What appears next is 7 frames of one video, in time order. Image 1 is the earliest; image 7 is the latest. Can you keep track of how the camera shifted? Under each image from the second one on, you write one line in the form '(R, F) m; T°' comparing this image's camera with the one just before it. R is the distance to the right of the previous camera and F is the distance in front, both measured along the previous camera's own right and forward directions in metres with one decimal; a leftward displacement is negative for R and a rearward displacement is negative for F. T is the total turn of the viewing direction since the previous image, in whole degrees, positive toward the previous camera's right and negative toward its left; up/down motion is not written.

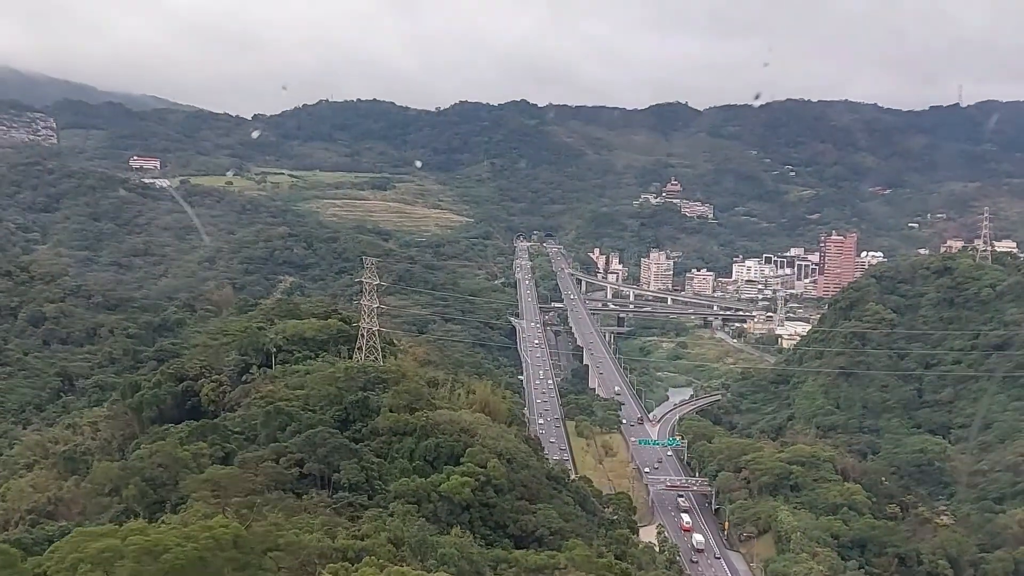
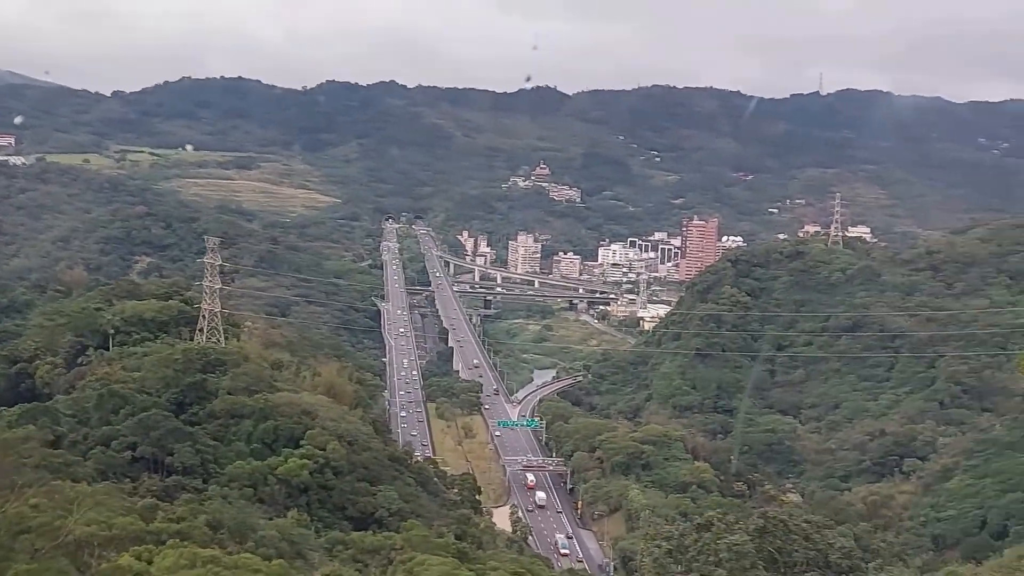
(+1.2, +0.1) m; +7°
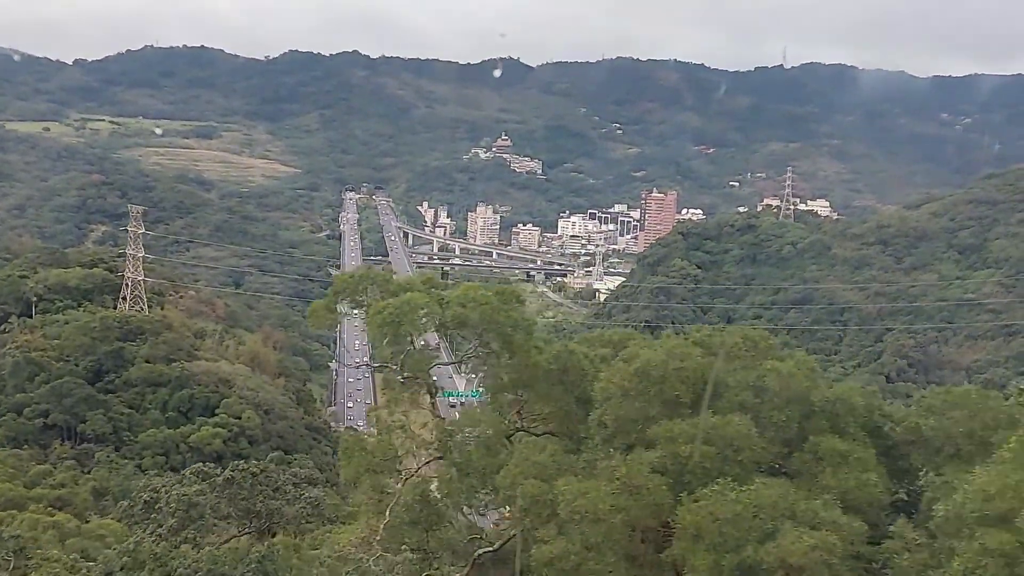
(+2.0, -0.1) m; 0°
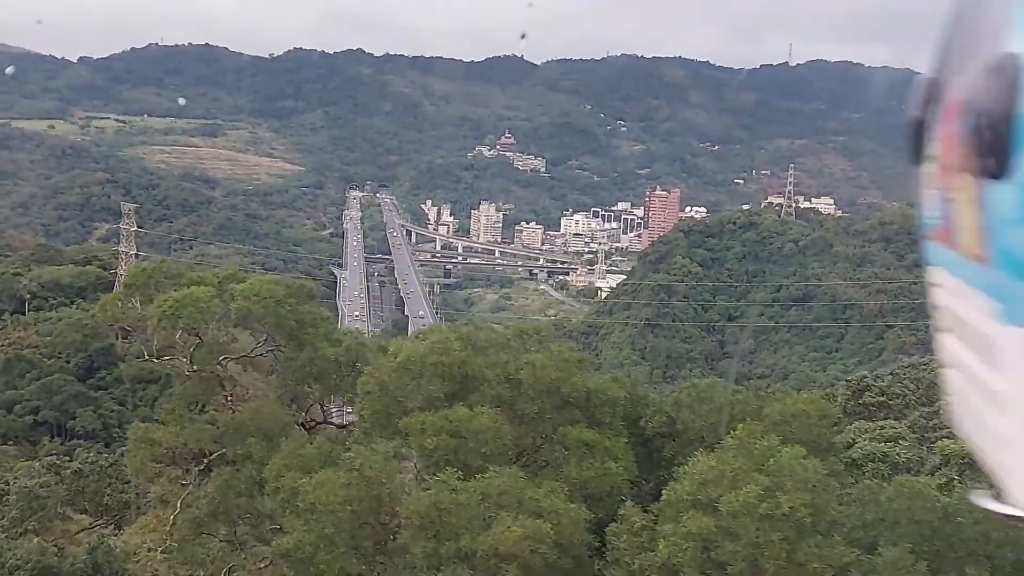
(+0.6, +0.1) m; -1°
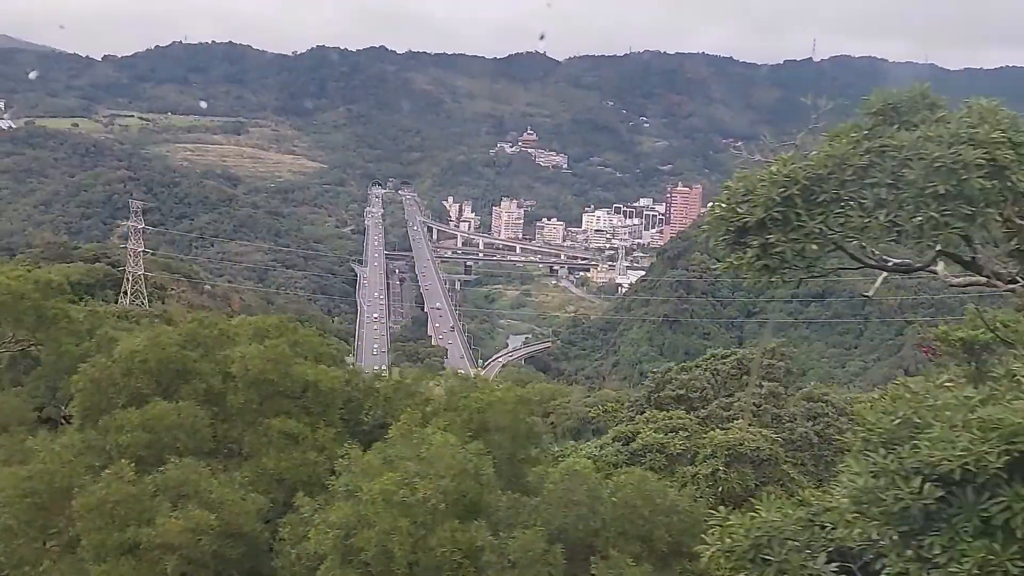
(+0.8, +0.3) m; -2°
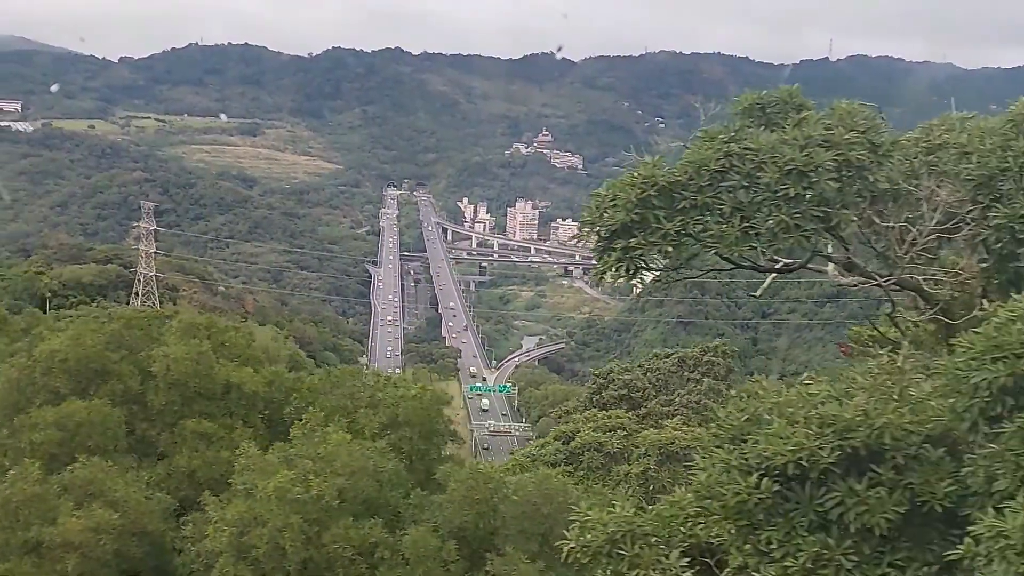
(+0.2, +0.1) m; -1°
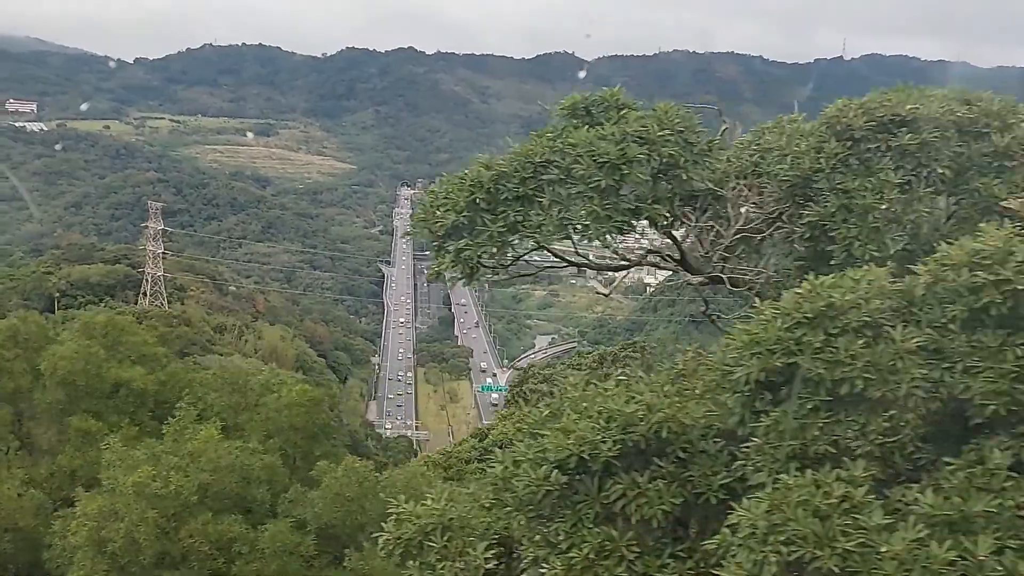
(+0.4, +0.1) m; -1°
